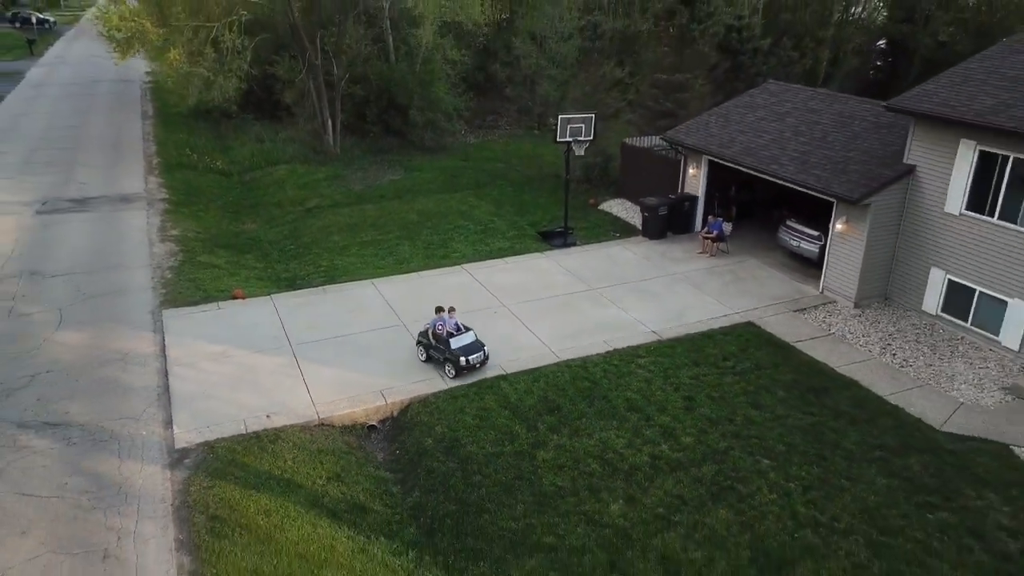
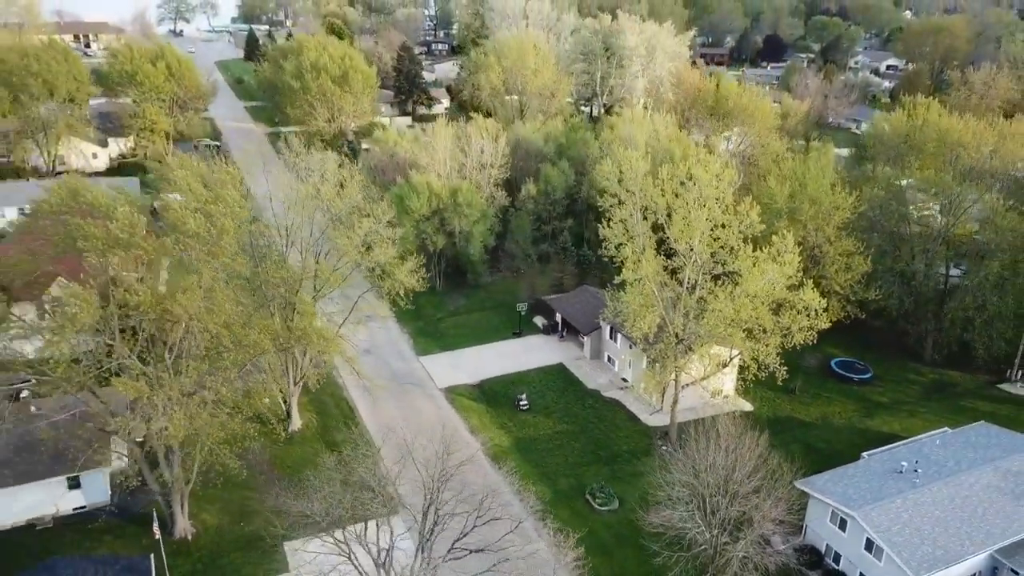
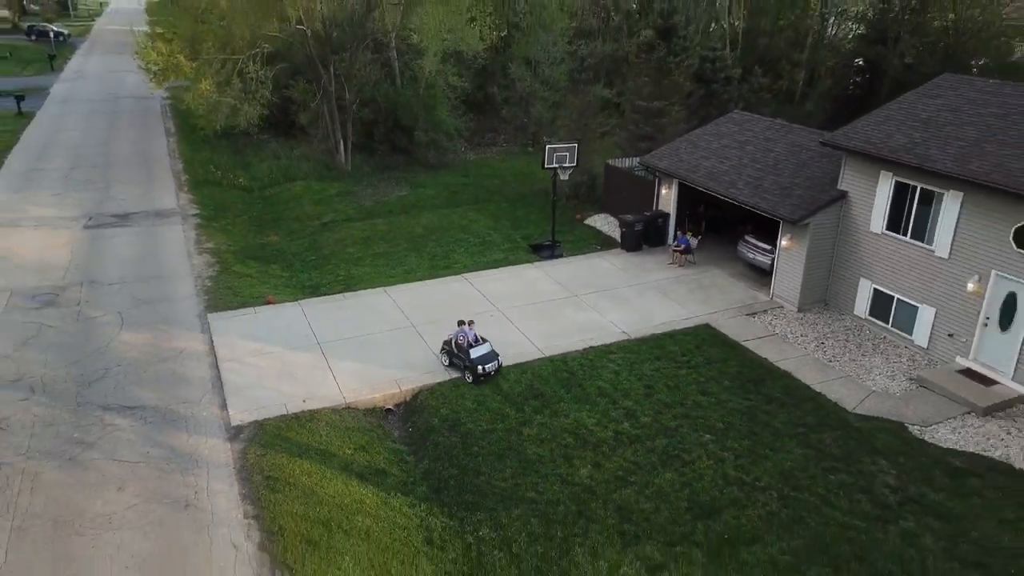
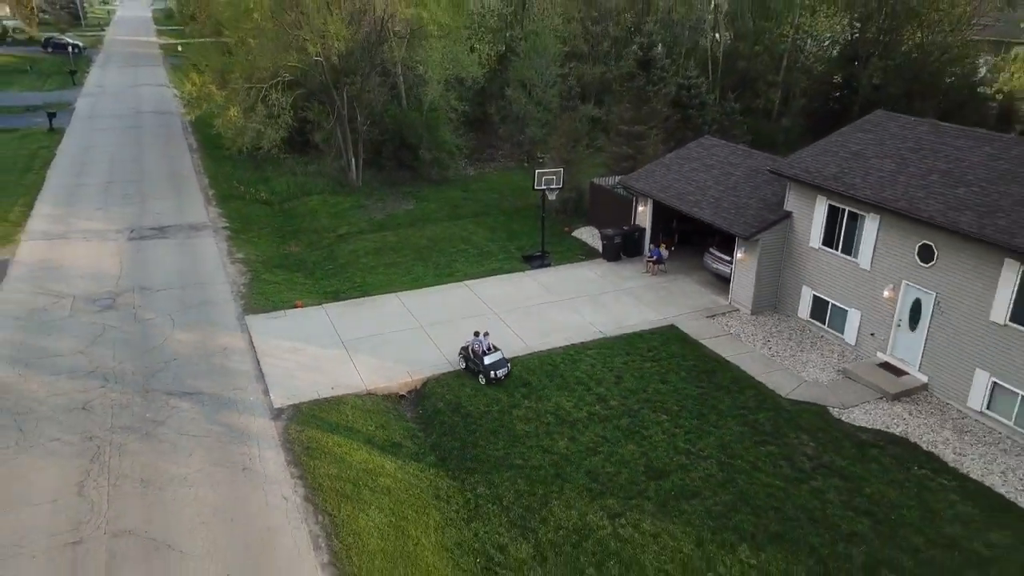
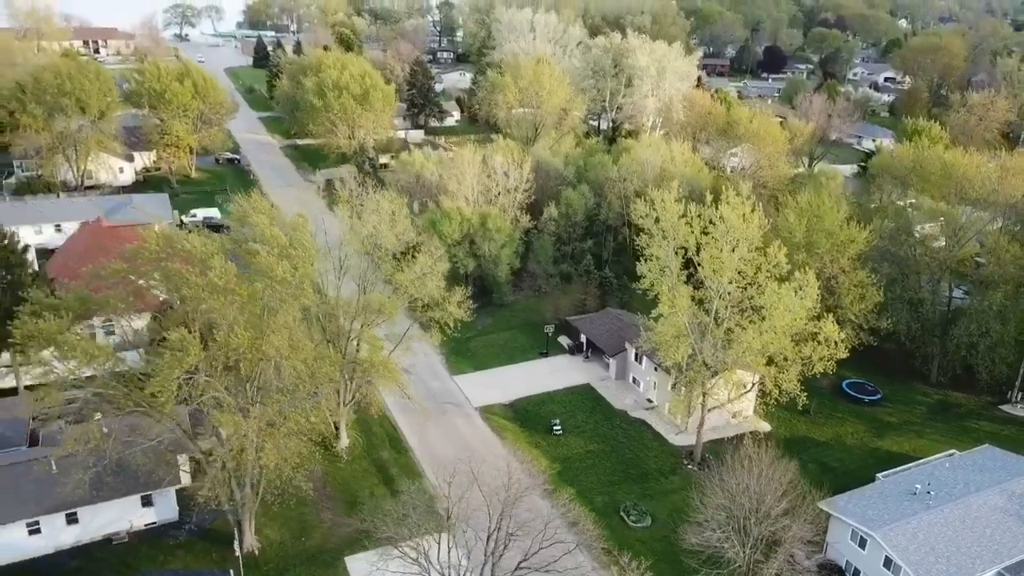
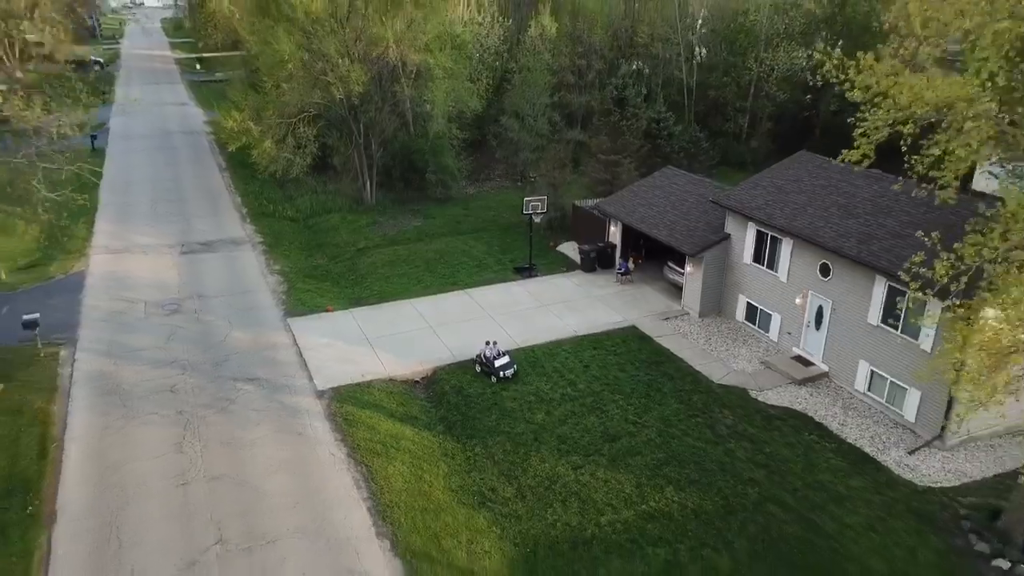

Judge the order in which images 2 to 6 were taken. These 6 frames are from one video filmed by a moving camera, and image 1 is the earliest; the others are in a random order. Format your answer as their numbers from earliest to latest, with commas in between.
3, 4, 6, 2, 5
